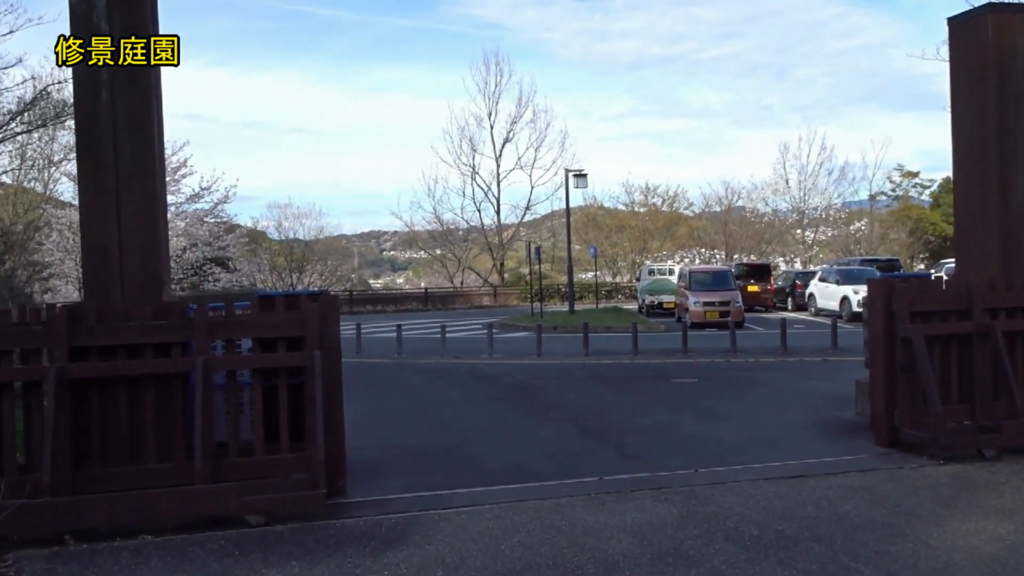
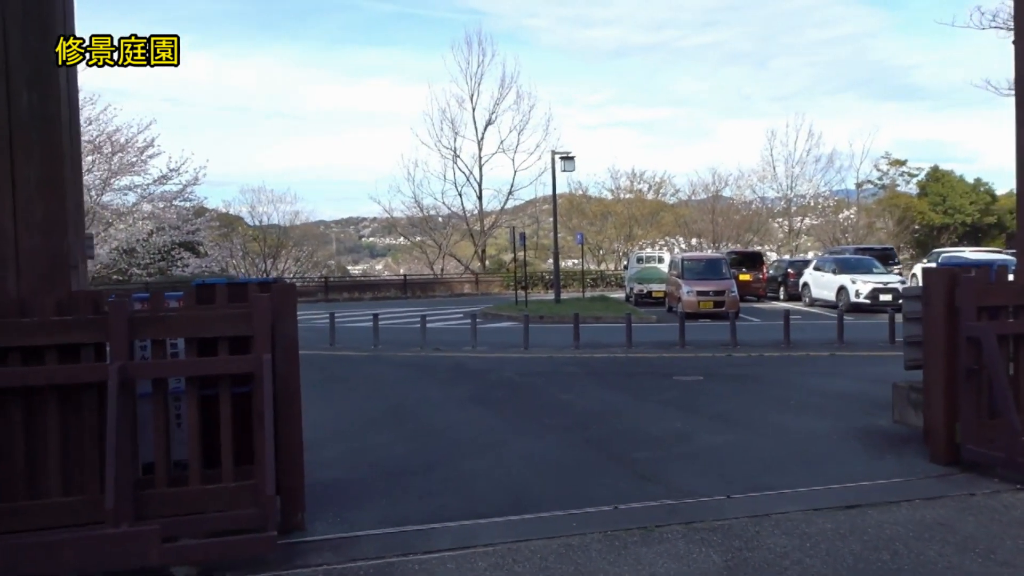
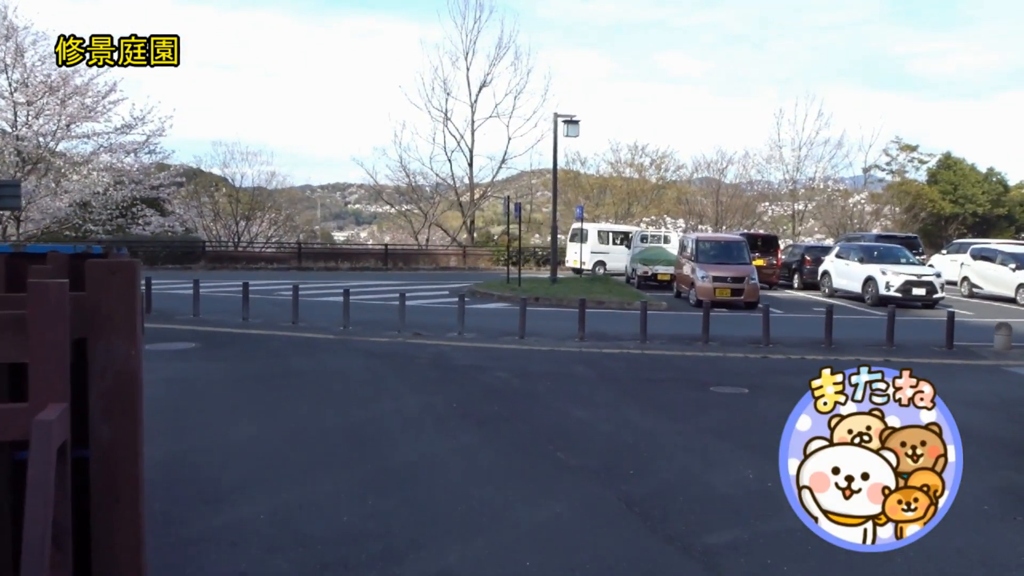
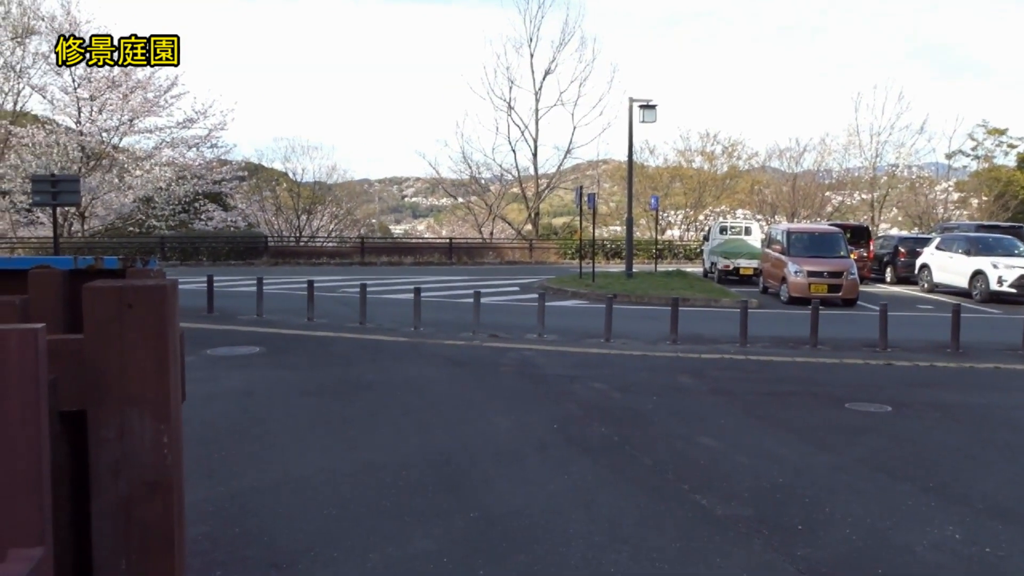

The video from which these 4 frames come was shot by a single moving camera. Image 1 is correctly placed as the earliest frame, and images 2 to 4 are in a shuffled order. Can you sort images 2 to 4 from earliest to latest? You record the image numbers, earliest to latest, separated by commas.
2, 3, 4
